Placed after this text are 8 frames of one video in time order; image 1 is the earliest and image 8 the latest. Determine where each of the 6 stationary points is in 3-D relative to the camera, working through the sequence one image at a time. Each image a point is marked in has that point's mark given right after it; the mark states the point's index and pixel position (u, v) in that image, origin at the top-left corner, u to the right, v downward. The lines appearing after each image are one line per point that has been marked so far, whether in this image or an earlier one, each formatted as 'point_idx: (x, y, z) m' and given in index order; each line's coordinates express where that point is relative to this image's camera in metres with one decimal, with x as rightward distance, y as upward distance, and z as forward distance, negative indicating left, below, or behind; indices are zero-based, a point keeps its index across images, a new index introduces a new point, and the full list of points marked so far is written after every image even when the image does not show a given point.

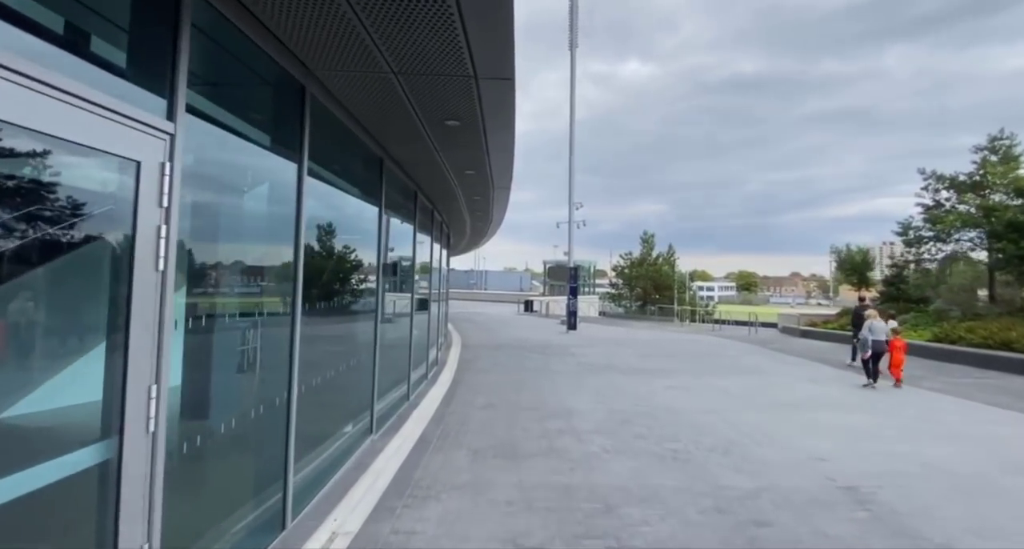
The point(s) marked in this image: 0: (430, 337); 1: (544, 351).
0: (-2.3, -1.9, +14.5) m
1: (+1.0, -2.4, +15.5) m
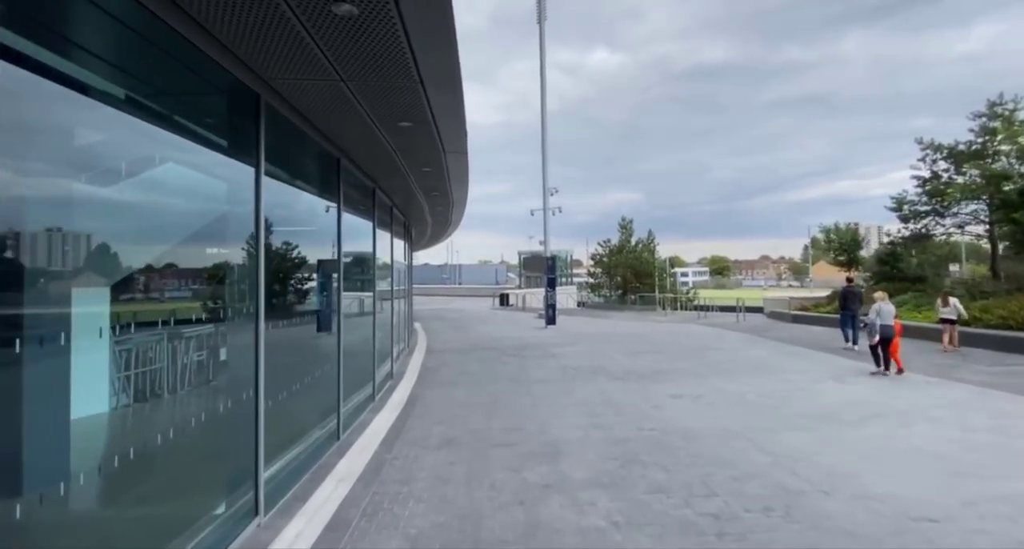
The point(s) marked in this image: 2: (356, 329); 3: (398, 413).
0: (-3.0, -1.8, +12.3) m
1: (+0.2, -2.1, +13.5) m
2: (-3.1, -1.0, +9.7) m
3: (-1.8, -2.2, +7.9) m
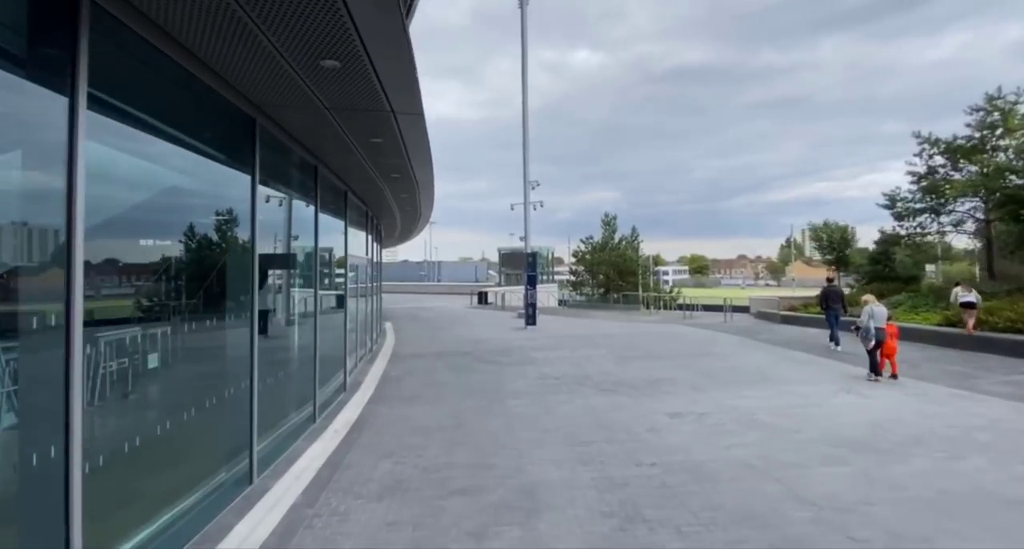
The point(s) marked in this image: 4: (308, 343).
0: (-3.6, -1.7, +10.8) m
1: (-0.4, -2.1, +12.1) m
2: (-3.5, -1.0, +8.2) m
3: (-2.2, -2.1, +6.5) m
4: (-3.5, -1.2, +8.7) m
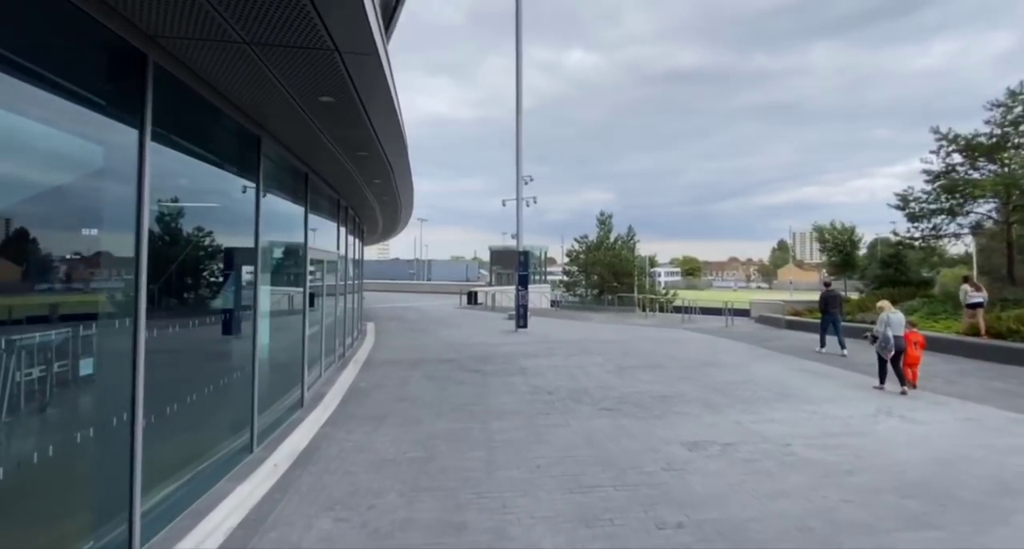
0: (-3.8, -1.6, +9.4) m
1: (-0.7, -2.0, +10.8) m
2: (-3.7, -0.9, +6.8) m
3: (-2.4, -2.1, +5.1) m
4: (-3.7, -1.1, +7.3) m
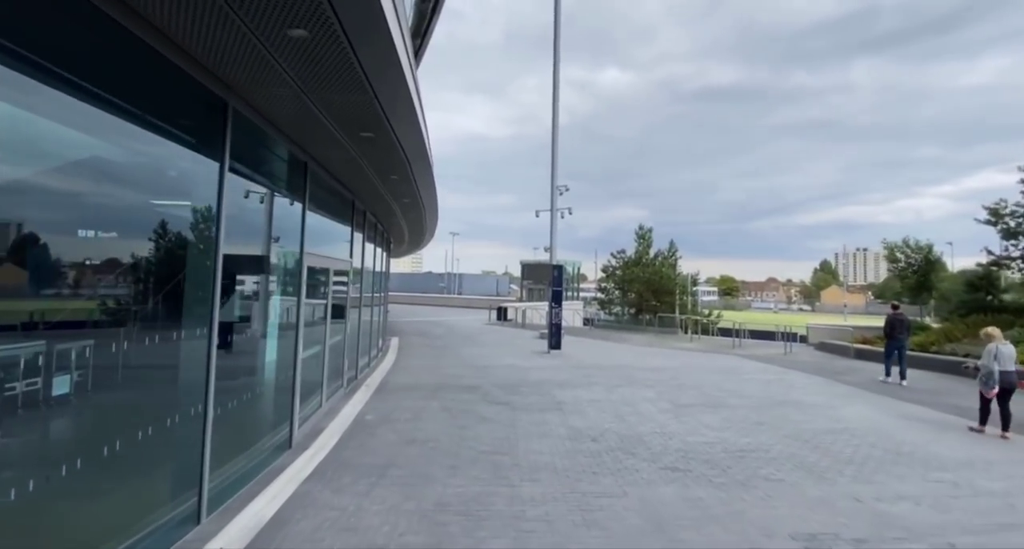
0: (-3.3, -1.8, +8.0) m
1: (0.0, -2.3, +9.2) m
2: (-3.3, -1.0, +5.4) m
3: (-2.1, -2.1, +3.6) m
4: (-3.3, -1.2, +5.9) m
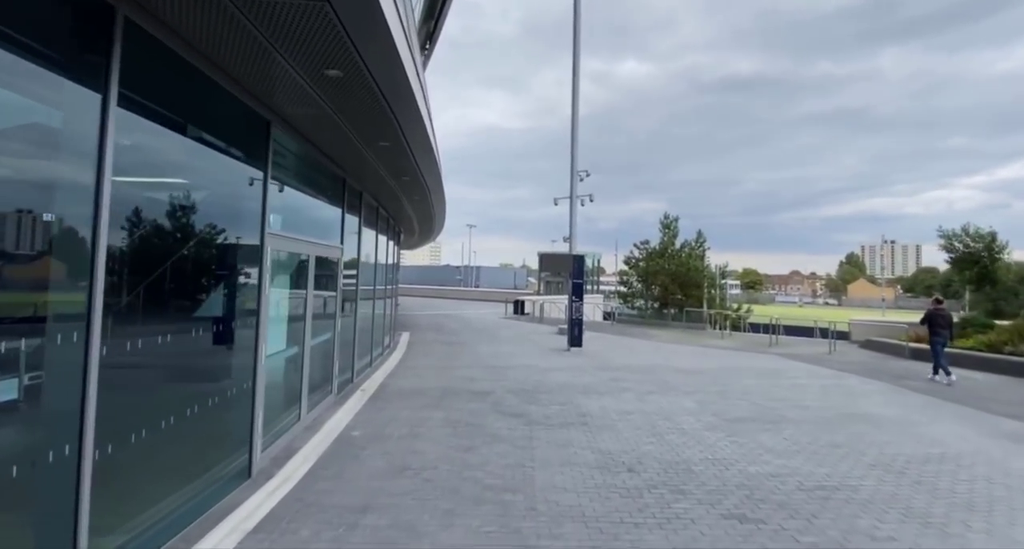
0: (-3.1, -1.6, +6.7) m
1: (+0.2, -2.1, +7.8) m
2: (-3.2, -0.8, +4.1) m
3: (-2.0, -2.0, +2.3) m
4: (-3.1, -1.1, +4.6) m
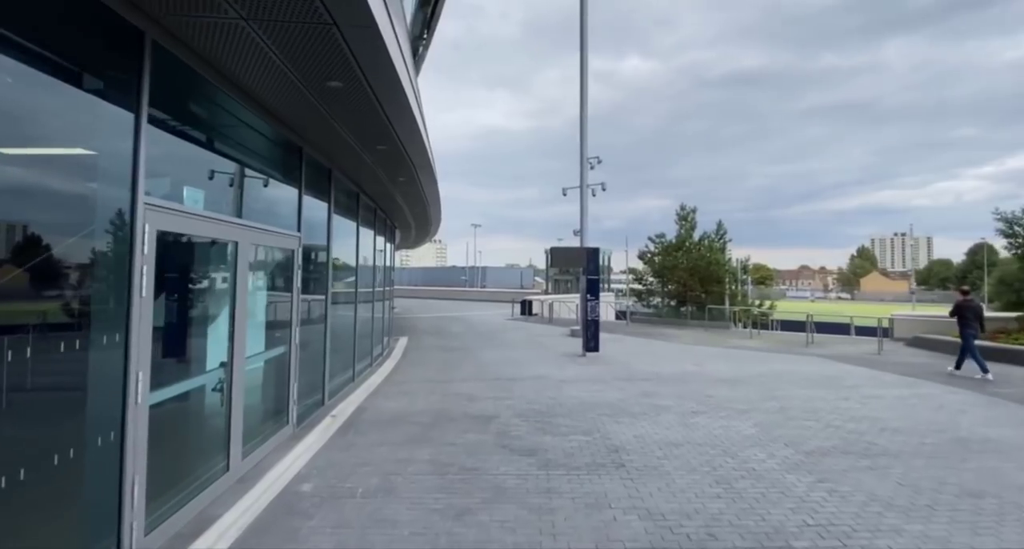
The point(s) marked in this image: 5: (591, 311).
0: (-3.0, -1.6, +4.9) m
1: (+0.3, -2.0, +5.9) m
2: (-3.1, -0.8, +2.3) m
3: (-2.0, -2.0, +0.5) m
4: (-3.1, -1.0, +2.8) m
5: (+2.4, -1.1, +15.2) m
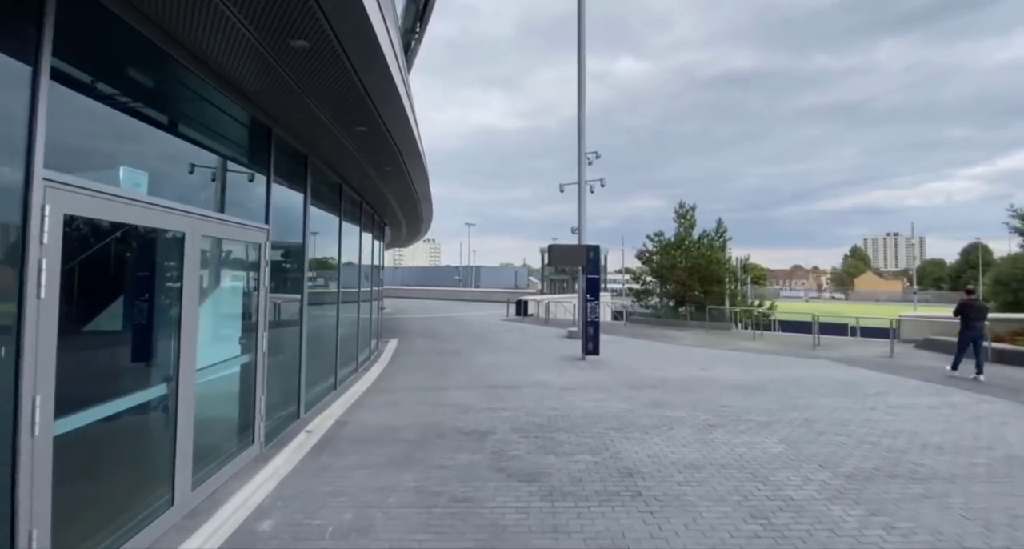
0: (-3.0, -1.6, +4.1) m
1: (+0.3, -2.0, +5.1) m
2: (-3.1, -0.8, +1.5) m
3: (-2.0, -1.9, -0.3) m
4: (-3.1, -1.0, +2.0) m
5: (+2.2, -1.0, +14.5) m
